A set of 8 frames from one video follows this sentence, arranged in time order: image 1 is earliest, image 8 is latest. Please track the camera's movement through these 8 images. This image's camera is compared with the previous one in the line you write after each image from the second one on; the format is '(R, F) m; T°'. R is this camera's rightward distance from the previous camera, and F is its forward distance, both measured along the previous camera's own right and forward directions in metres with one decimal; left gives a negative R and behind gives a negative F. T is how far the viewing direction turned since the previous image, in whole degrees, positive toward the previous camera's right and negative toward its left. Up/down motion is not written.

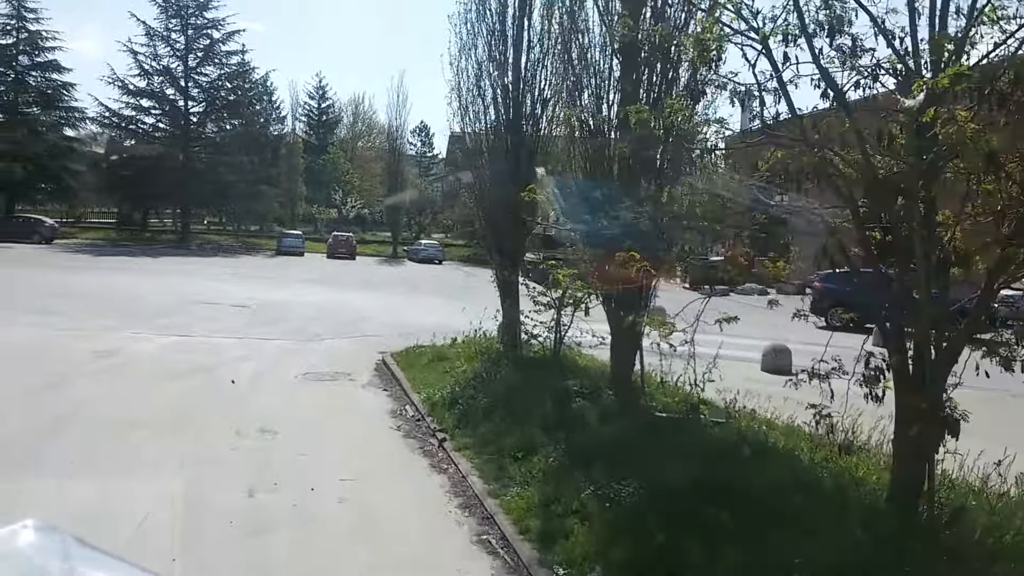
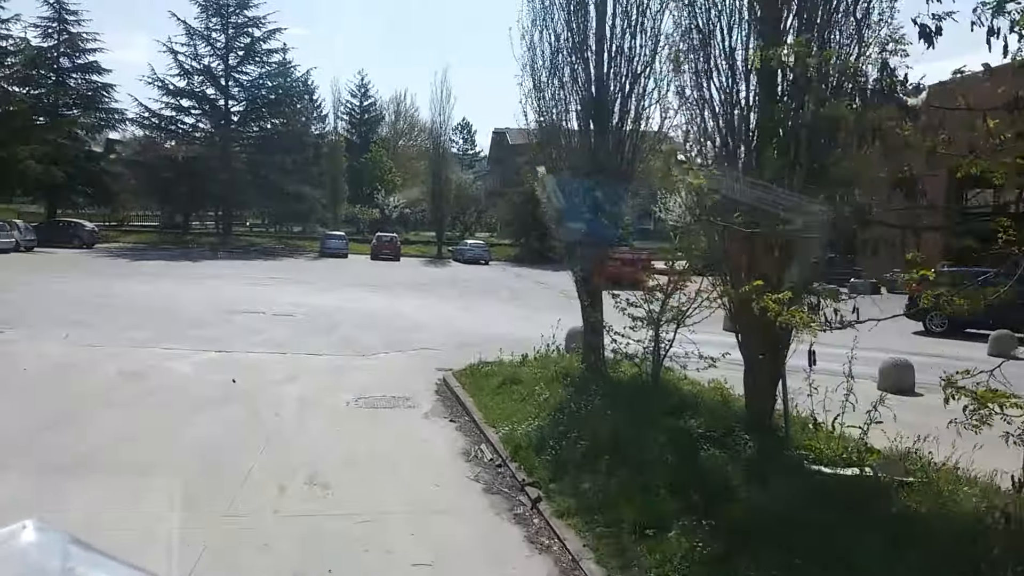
(-0.5, +1.7) m; -3°
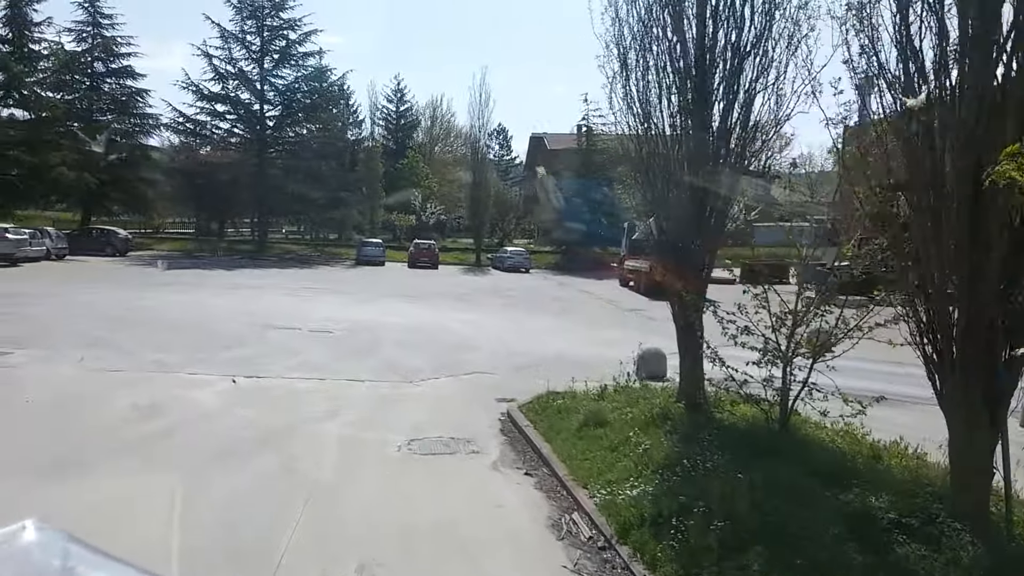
(-0.5, +1.7) m; -2°
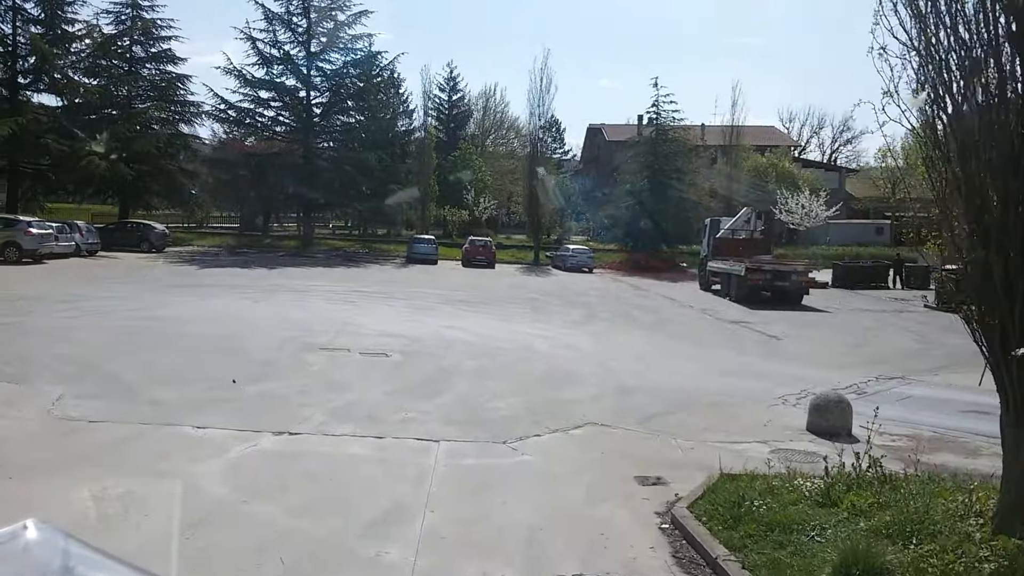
(-0.9, +3.5) m; -3°
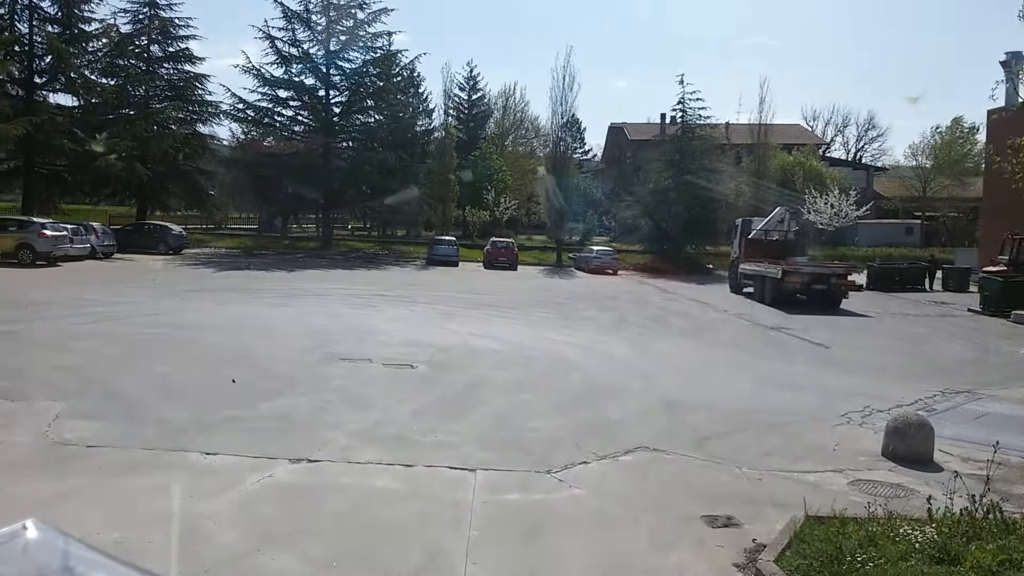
(-0.2, +0.9) m; -1°
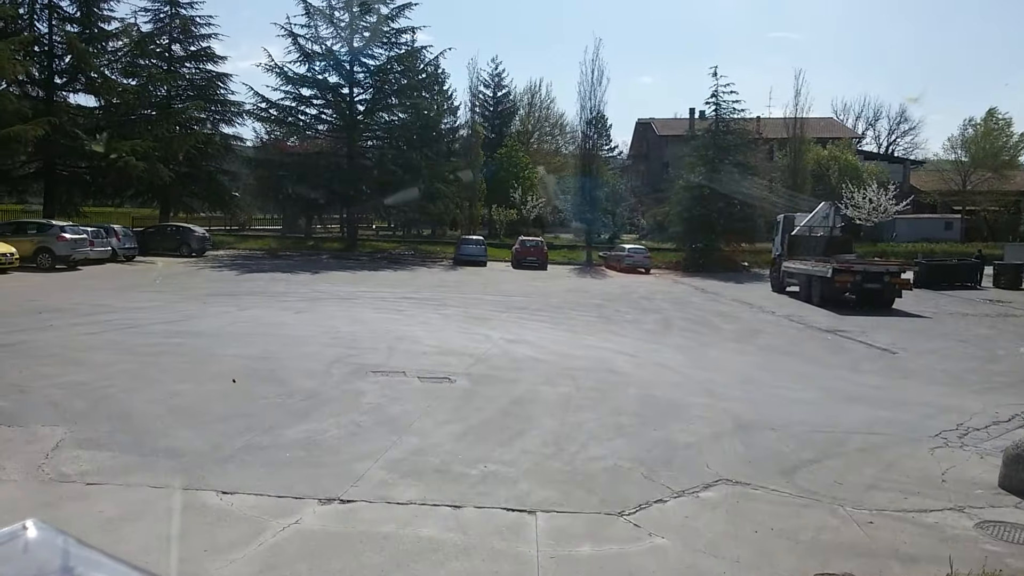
(-0.3, +1.1) m; -1°
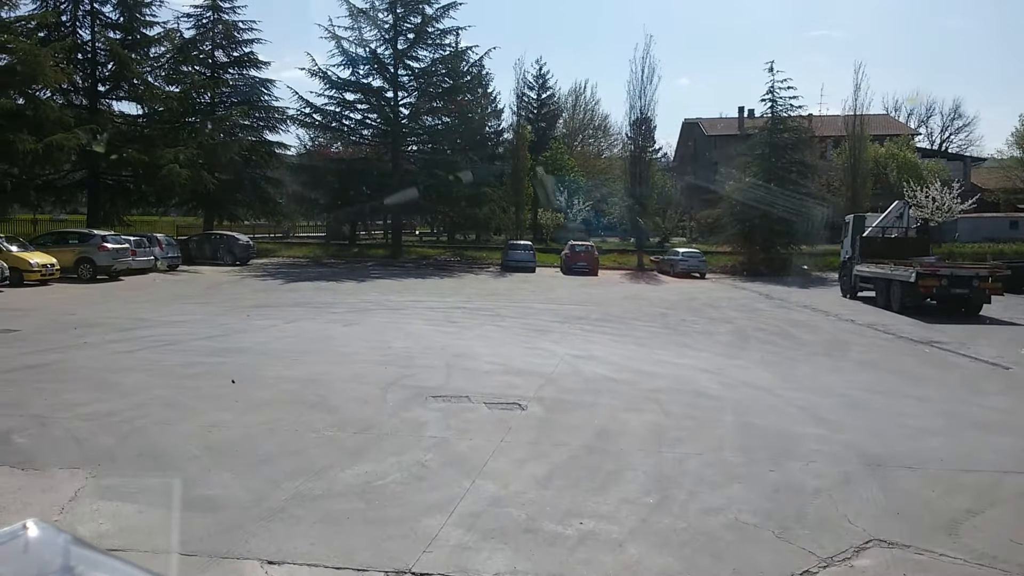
(-0.4, +1.3) m; -3°
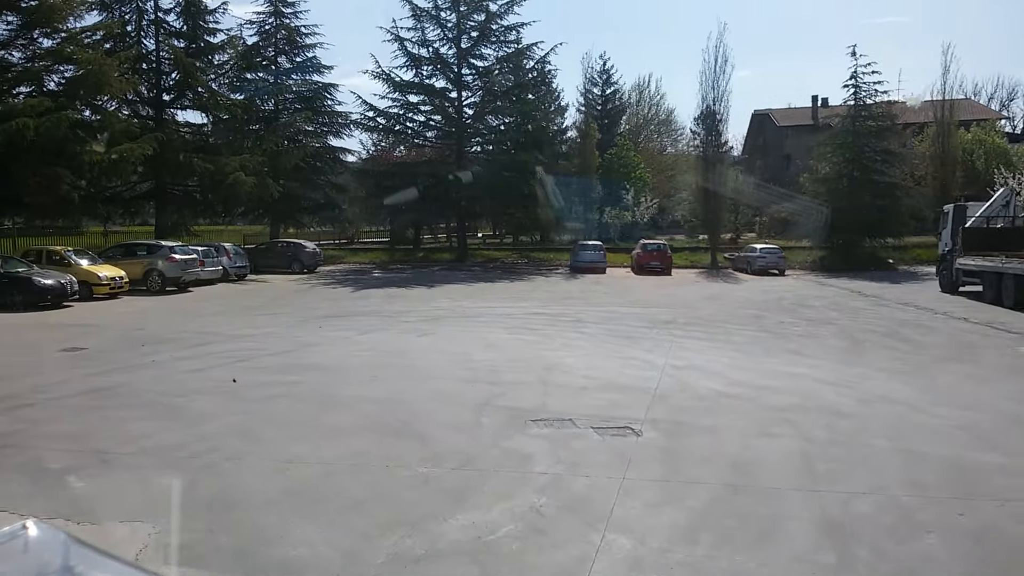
(-0.5, +1.2) m; -4°
